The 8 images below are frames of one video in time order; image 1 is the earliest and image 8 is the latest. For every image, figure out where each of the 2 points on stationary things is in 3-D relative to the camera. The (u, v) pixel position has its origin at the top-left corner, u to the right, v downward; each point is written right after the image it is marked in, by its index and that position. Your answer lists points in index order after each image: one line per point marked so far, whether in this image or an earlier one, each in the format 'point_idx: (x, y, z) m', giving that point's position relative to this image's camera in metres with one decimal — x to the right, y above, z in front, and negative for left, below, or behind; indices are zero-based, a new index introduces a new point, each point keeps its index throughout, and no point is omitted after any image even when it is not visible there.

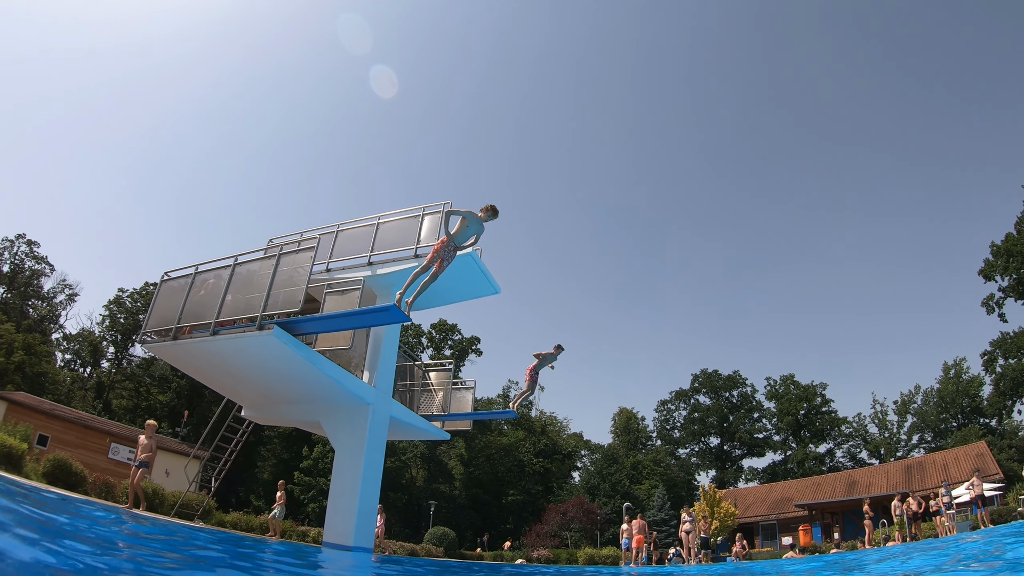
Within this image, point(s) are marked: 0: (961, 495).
0: (+10.7, -4.9, +13.4) m
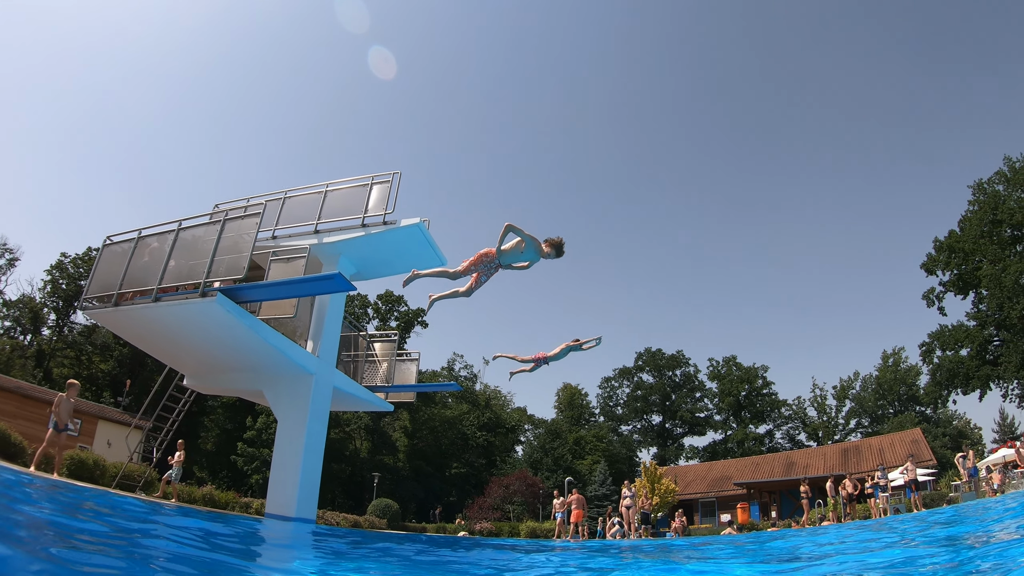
0: (+9.4, -4.7, +13.9) m
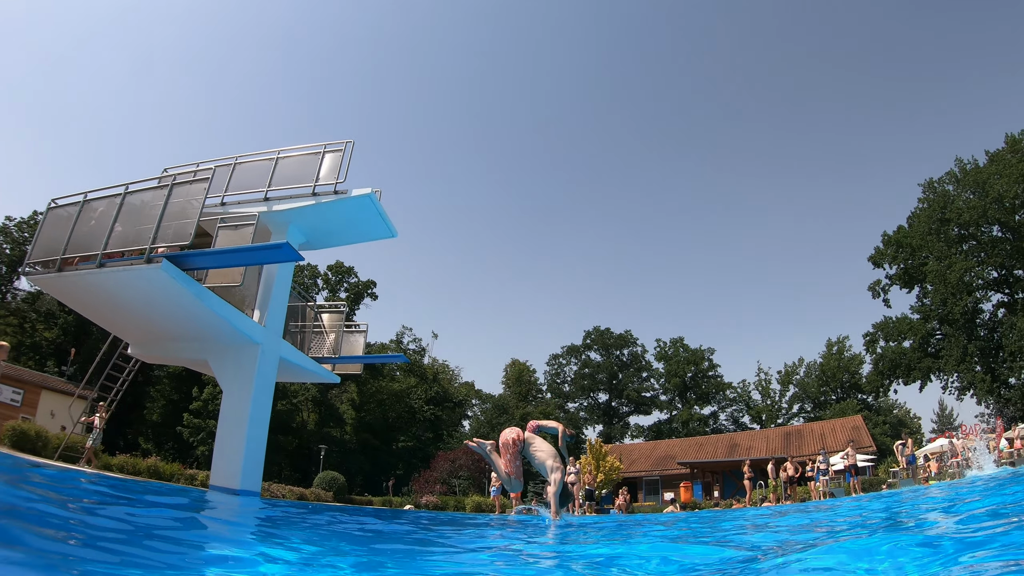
0: (+8.1, -4.5, +14.3) m
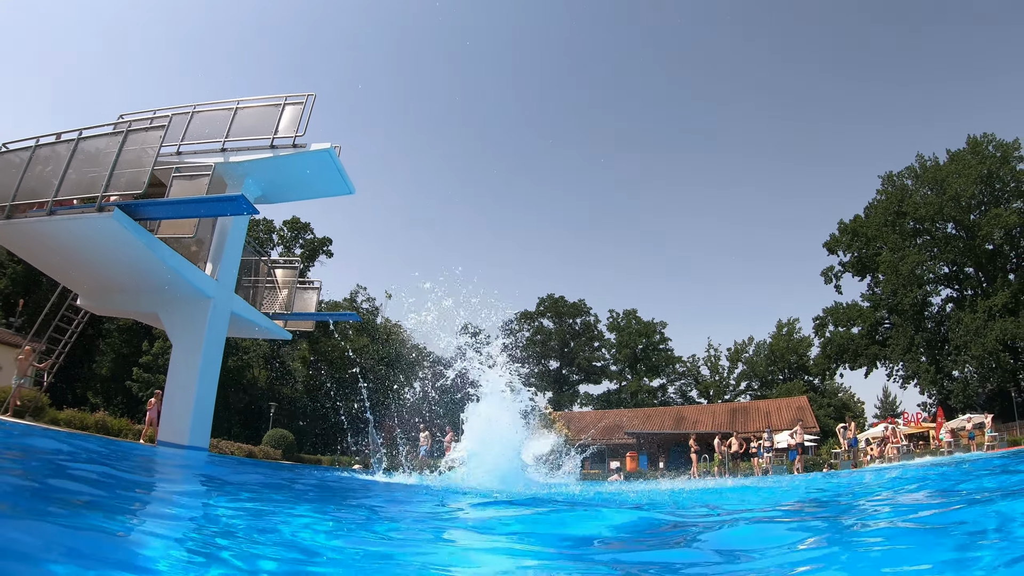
0: (+7.0, -4.0, +14.9) m
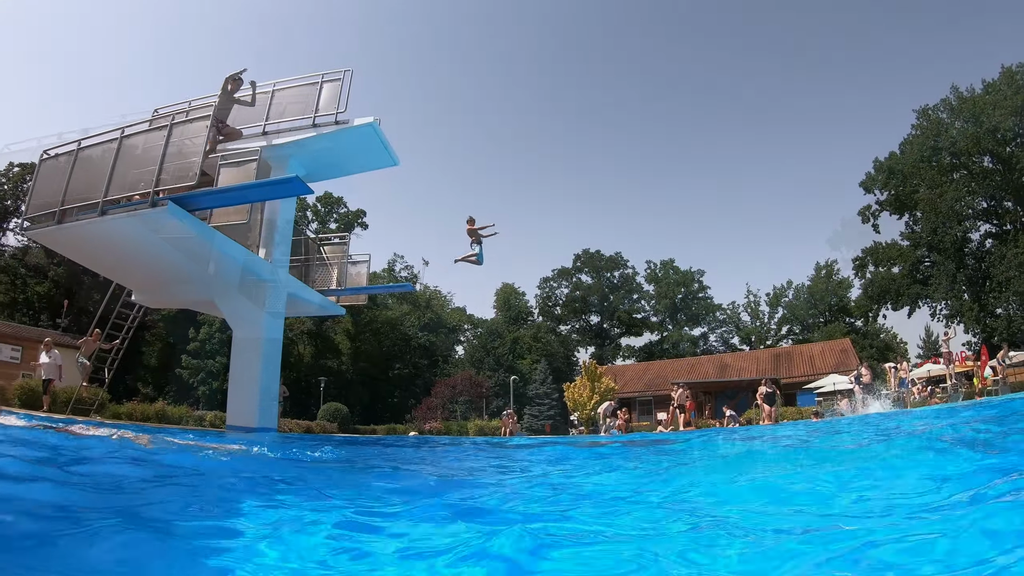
0: (+8.2, -2.5, +15.0) m
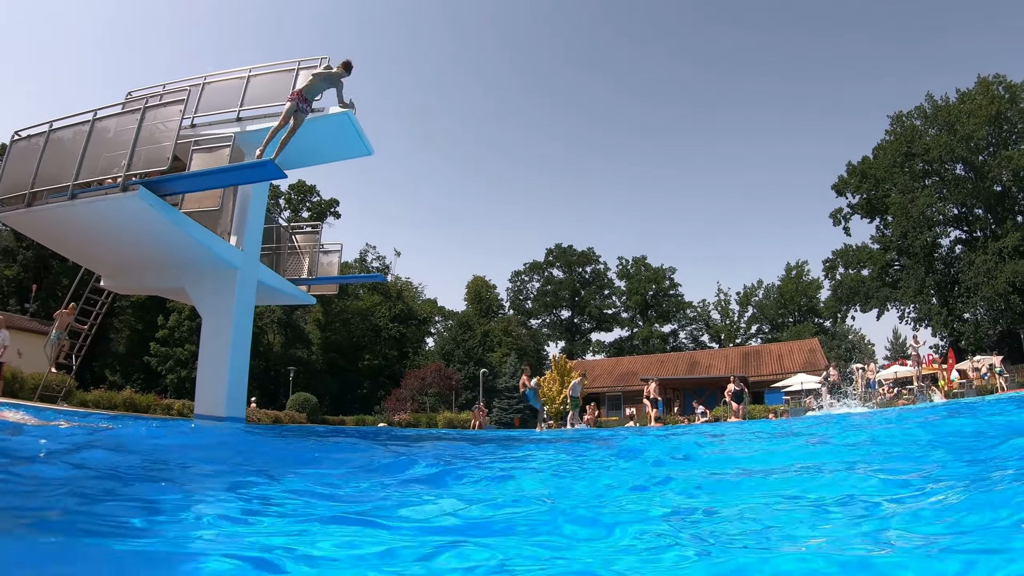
0: (+7.5, -2.5, +15.2) m
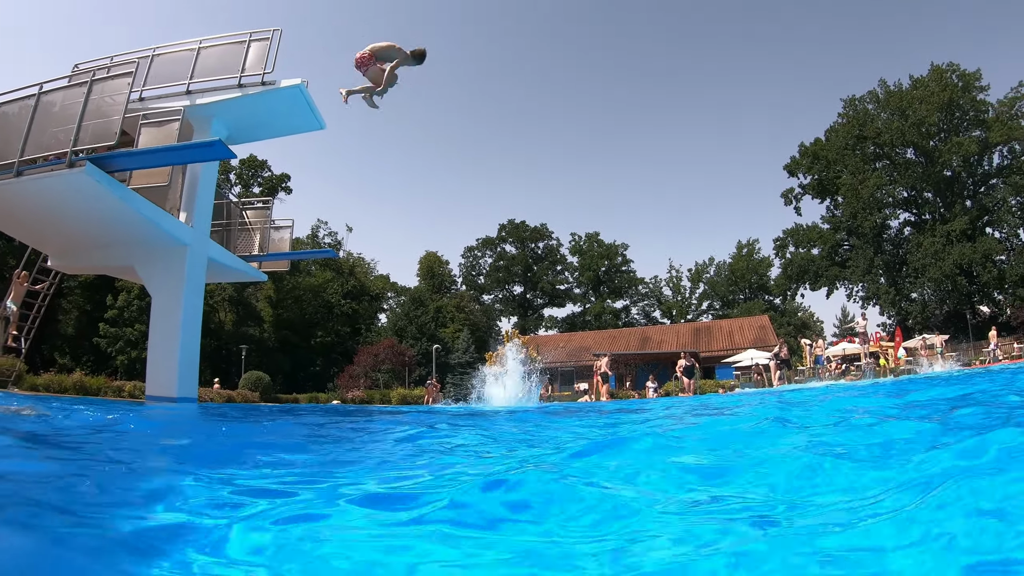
0: (+6.3, -1.9, +15.7) m
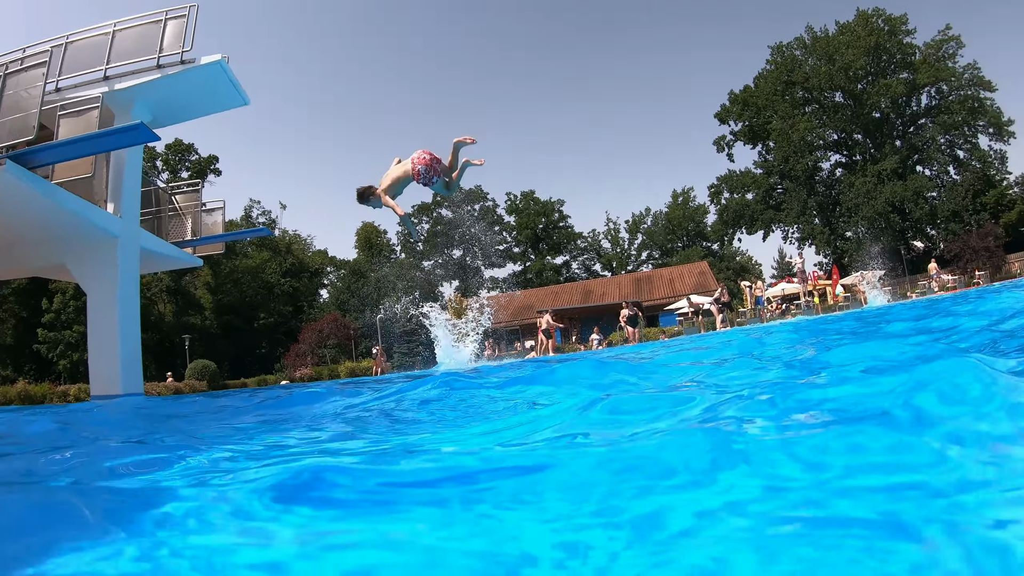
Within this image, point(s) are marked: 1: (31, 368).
0: (+5.5, -0.6, +16.3) m
1: (-12.2, -2.1, +14.1) m
